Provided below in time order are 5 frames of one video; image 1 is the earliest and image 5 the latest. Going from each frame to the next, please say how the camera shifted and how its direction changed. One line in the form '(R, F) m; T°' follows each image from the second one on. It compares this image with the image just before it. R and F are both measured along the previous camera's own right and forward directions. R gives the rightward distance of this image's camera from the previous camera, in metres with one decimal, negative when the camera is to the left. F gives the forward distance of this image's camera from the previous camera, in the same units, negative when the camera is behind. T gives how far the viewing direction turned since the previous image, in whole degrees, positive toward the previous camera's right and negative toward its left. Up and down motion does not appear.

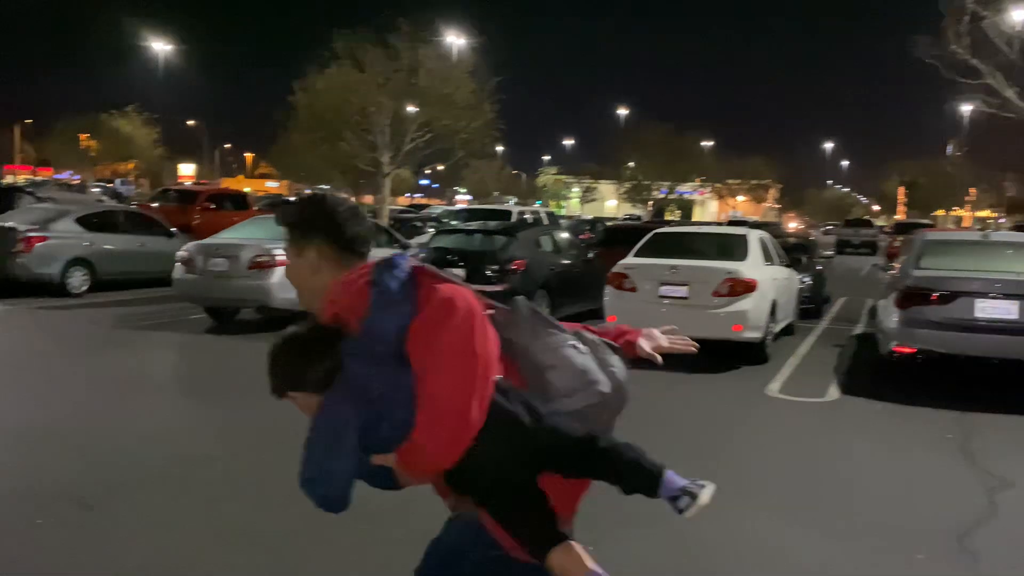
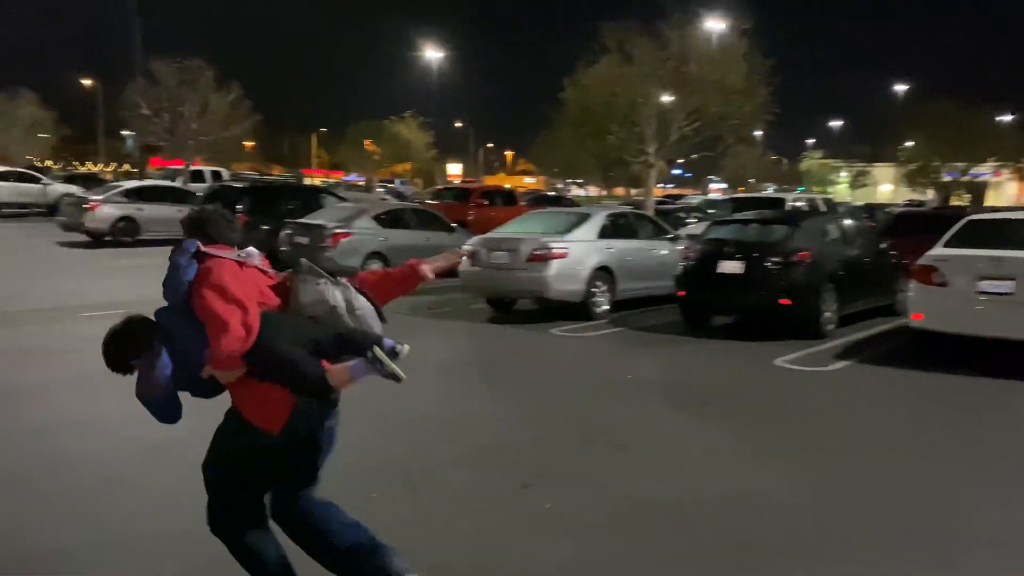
(-0.3, +0.1) m; -17°
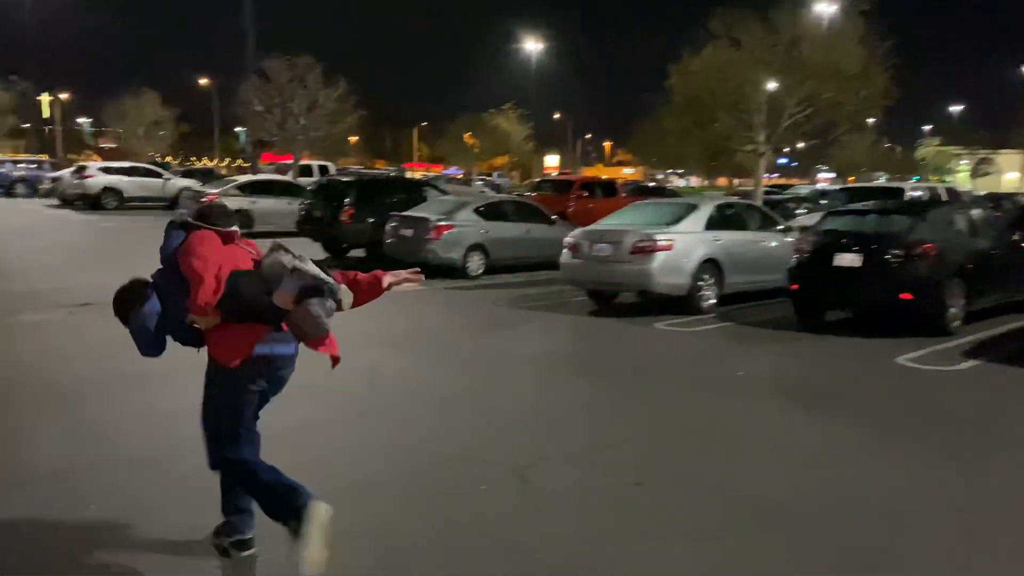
(-0.1, +0.1) m; -7°
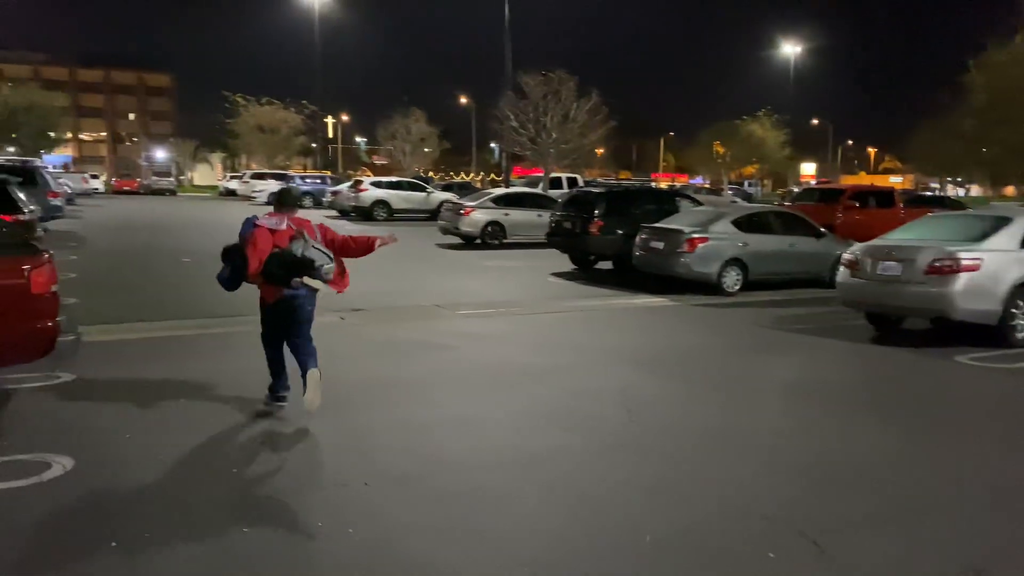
(-0.2, +0.5) m; -16°
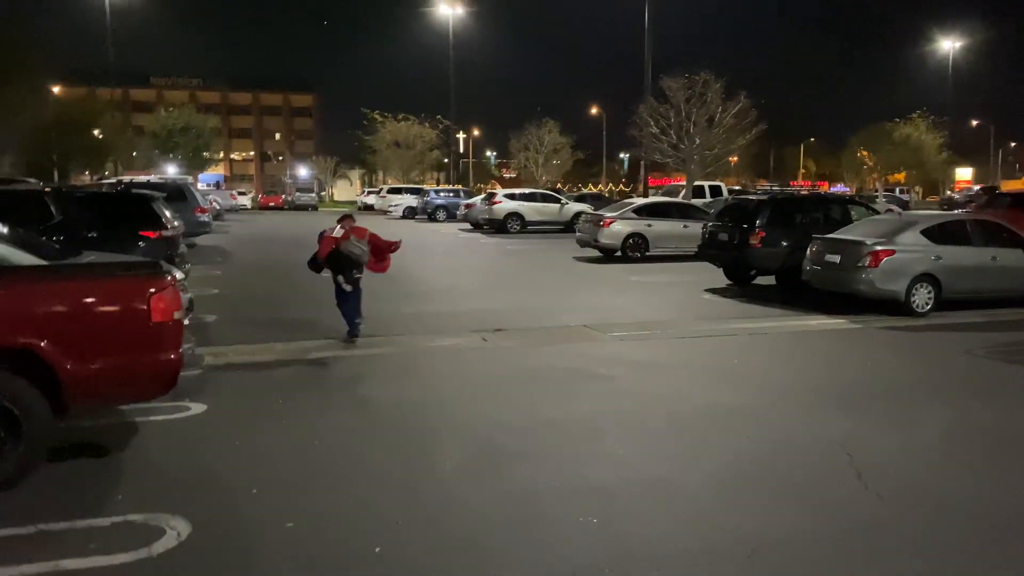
(-0.4, +1.1) m; -9°
